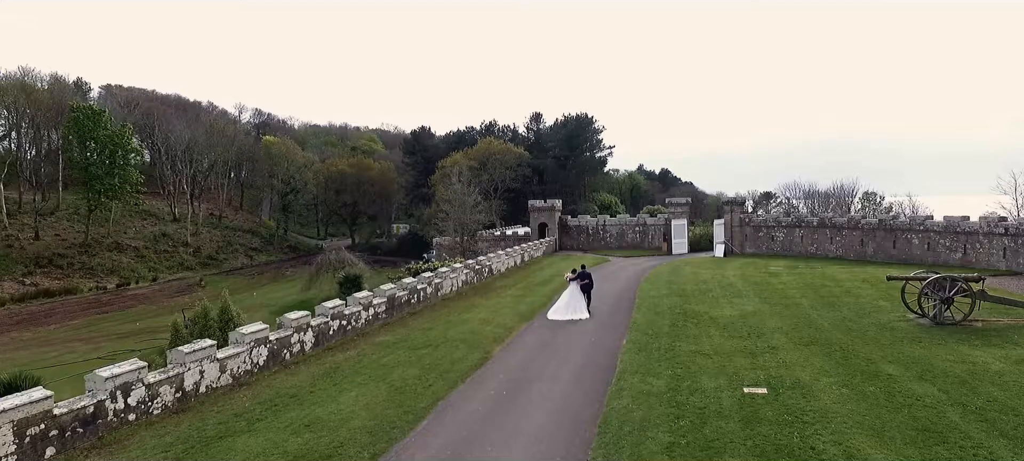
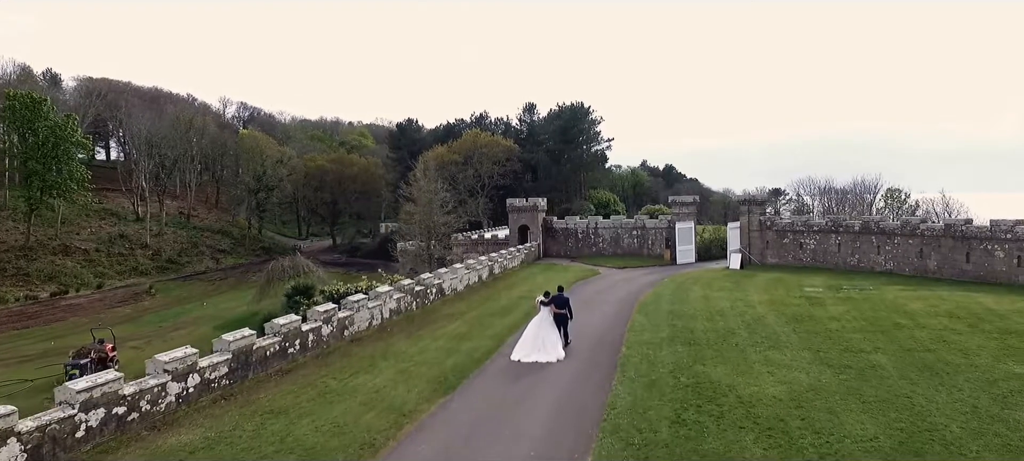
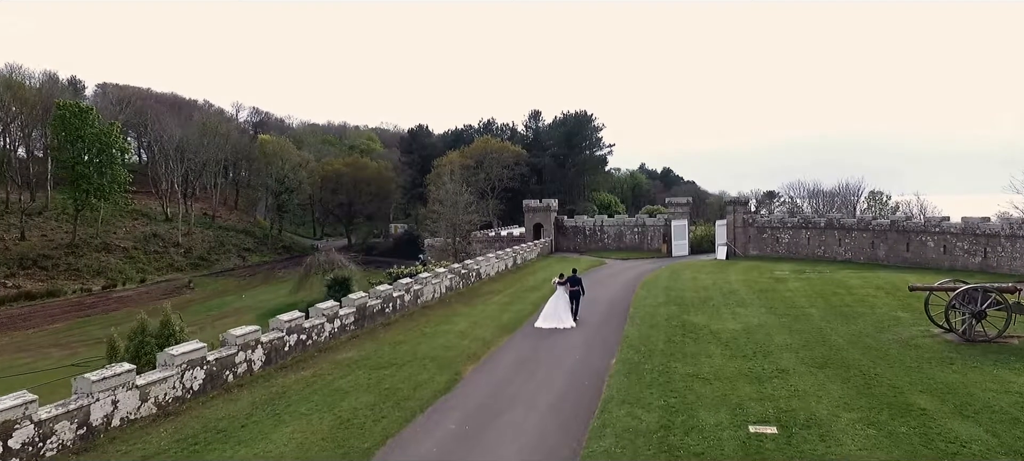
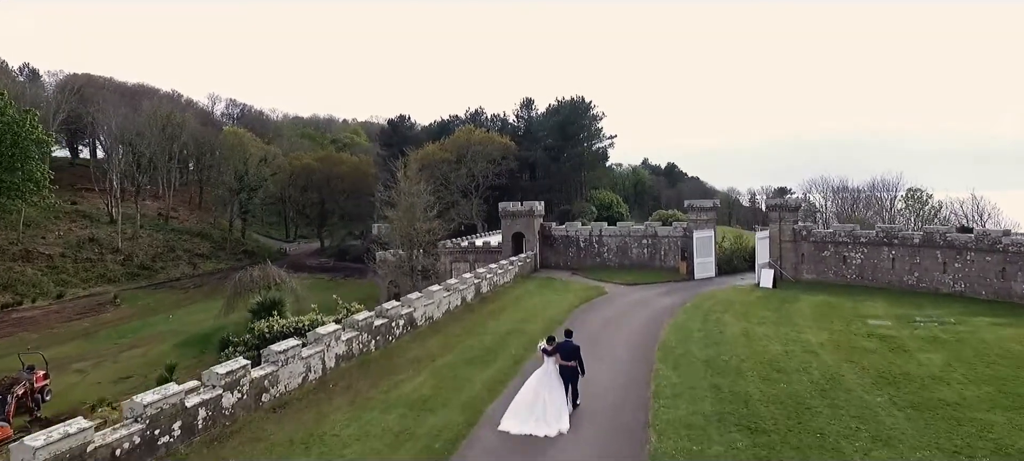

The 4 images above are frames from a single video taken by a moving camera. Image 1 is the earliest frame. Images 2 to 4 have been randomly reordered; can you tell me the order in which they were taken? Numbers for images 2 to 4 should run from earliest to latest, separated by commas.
3, 2, 4
